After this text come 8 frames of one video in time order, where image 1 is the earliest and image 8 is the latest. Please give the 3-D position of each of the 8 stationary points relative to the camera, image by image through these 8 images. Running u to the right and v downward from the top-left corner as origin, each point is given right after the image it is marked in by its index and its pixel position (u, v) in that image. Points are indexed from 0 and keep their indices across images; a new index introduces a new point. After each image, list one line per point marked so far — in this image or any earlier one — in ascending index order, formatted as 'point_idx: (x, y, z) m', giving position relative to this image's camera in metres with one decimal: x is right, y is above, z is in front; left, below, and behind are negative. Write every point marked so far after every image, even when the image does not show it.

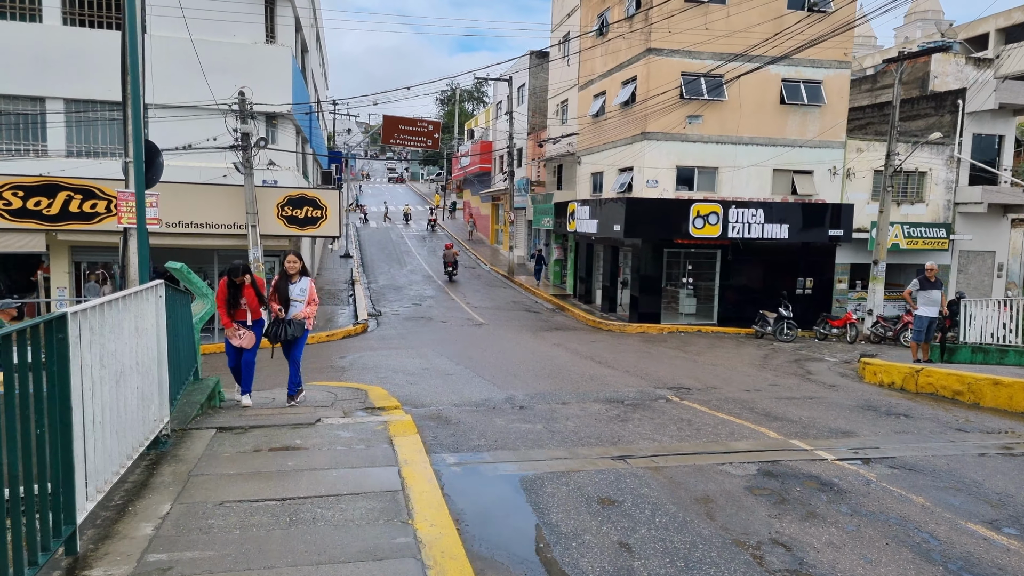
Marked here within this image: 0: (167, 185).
0: (-8.5, +2.5, +16.9) m
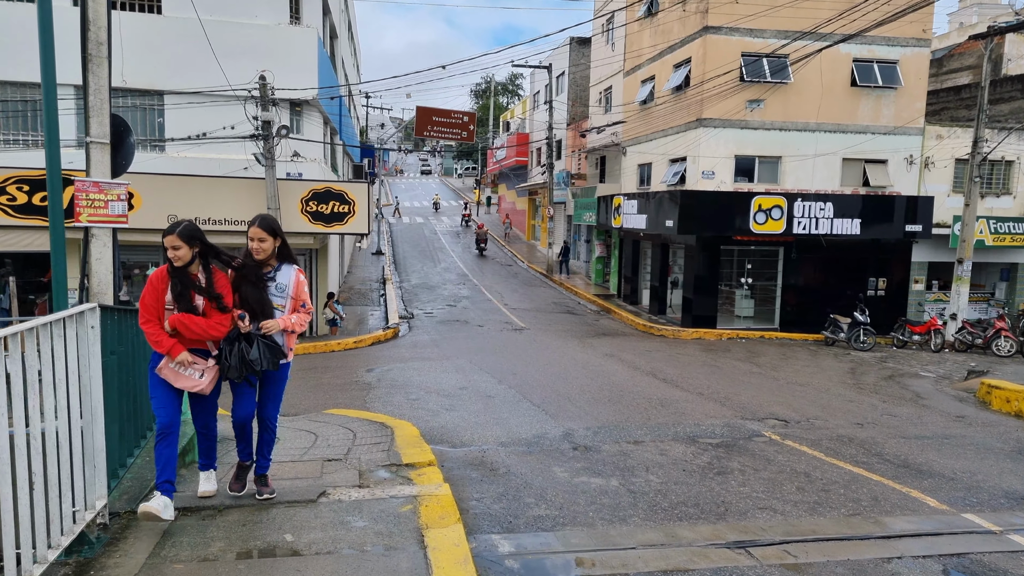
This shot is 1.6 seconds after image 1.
0: (-7.5, +2.5, +15.6) m
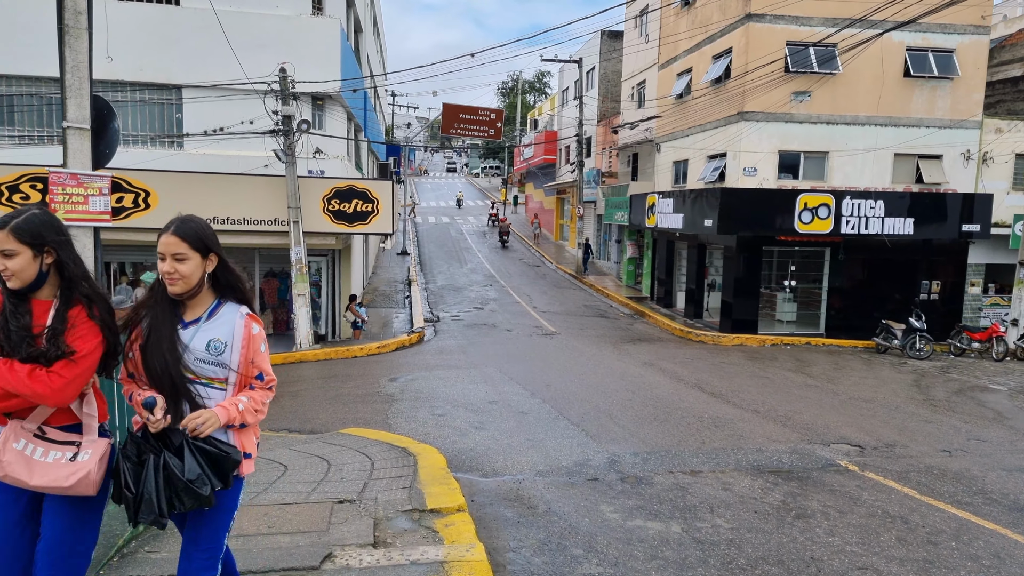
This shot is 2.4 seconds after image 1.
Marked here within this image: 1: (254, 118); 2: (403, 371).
0: (-6.8, +2.5, +15.0) m
1: (-6.1, +4.1, +16.1) m
2: (-1.9, -1.5, +12.3) m
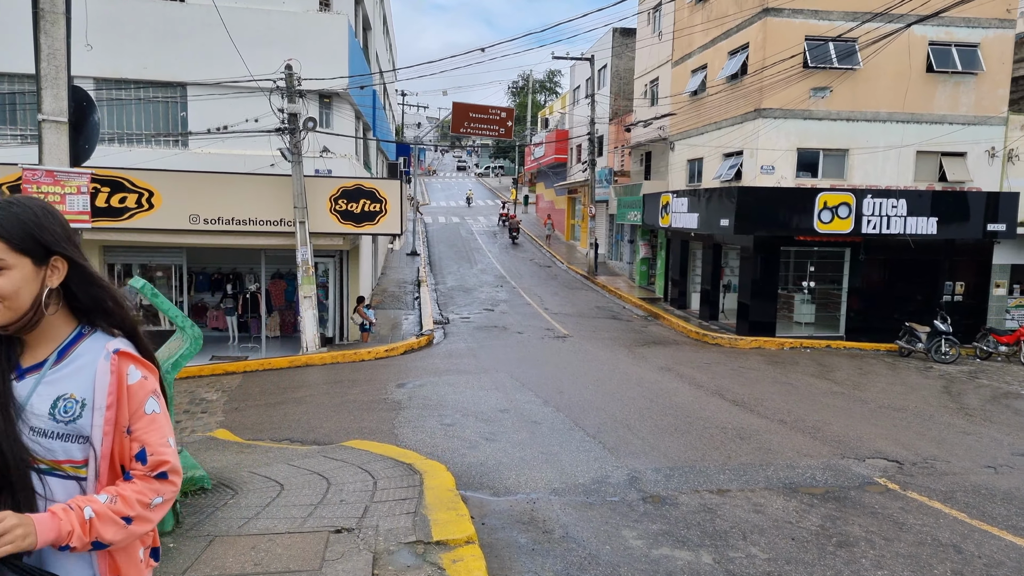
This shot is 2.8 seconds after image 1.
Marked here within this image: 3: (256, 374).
0: (-6.6, +2.4, +14.7) m
1: (-5.9, +4.0, +15.8) m
2: (-1.7, -1.5, +11.9) m
3: (-5.1, -1.7, +13.8) m
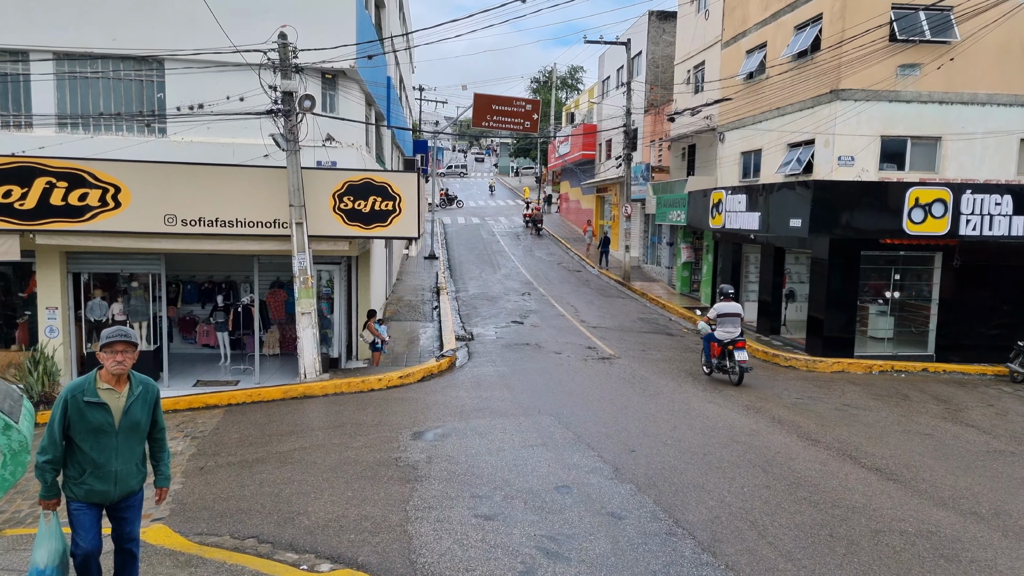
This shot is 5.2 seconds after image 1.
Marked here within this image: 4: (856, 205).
0: (-5.9, +2.2, +12.3) m
1: (-5.2, +3.8, +13.4) m
2: (-1.1, -1.8, +9.3) m
3: (-4.4, -2.0, +11.3) m
4: (+7.8, +1.9, +15.6) m
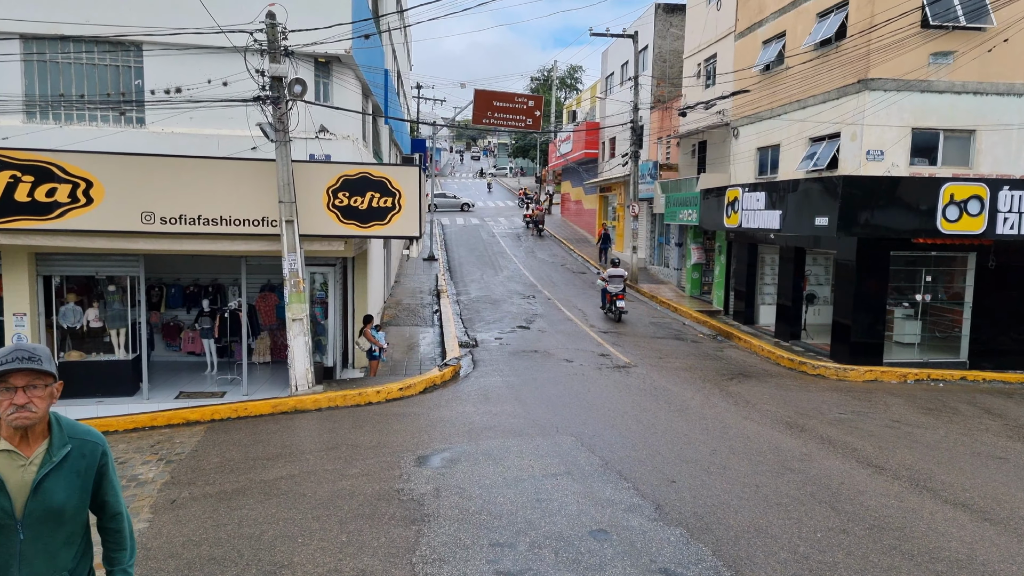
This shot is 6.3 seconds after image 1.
0: (-5.7, +2.1, +11.2) m
1: (-5.0, +3.7, +12.3) m
2: (-0.9, -1.8, +8.3) m
3: (-4.2, -2.0, +10.3) m
4: (+7.9, +1.8, +14.6) m
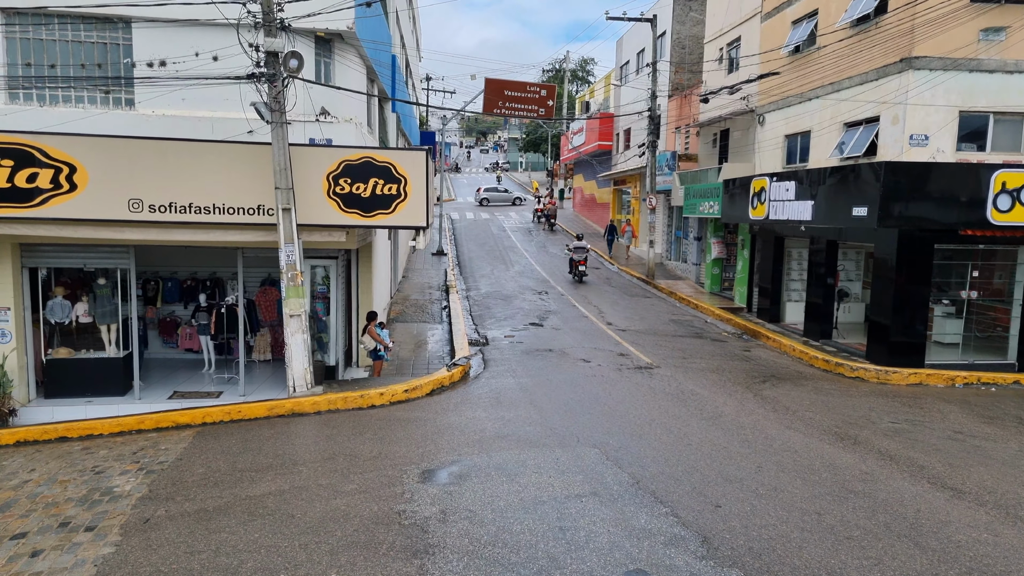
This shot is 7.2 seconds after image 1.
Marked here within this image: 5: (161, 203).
0: (-5.4, +2.2, +10.4) m
1: (-4.7, +3.8, +11.5) m
2: (-0.7, -1.8, +7.4) m
3: (-4.0, -1.9, +9.5) m
4: (+8.2, +1.9, +13.6) m
5: (-5.3, +1.3, +10.5) m
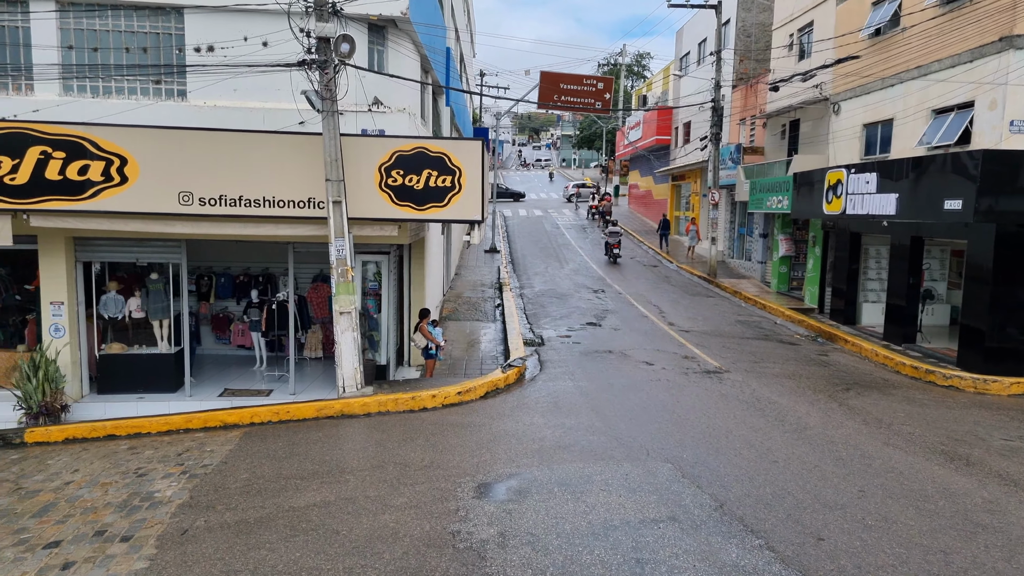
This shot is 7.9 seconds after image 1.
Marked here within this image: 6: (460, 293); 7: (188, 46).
0: (-4.6, +2.3, +10.1) m
1: (-3.8, +3.9, +11.1) m
2: (-0.1, -1.7, +6.8) m
3: (-3.2, -1.9, +9.1) m
4: (+9.3, +1.9, +12.3) m
5: (-4.5, +1.4, +10.2) m
6: (-1.5, -0.1, +19.9) m
7: (-5.1, +3.7, +10.9) m
